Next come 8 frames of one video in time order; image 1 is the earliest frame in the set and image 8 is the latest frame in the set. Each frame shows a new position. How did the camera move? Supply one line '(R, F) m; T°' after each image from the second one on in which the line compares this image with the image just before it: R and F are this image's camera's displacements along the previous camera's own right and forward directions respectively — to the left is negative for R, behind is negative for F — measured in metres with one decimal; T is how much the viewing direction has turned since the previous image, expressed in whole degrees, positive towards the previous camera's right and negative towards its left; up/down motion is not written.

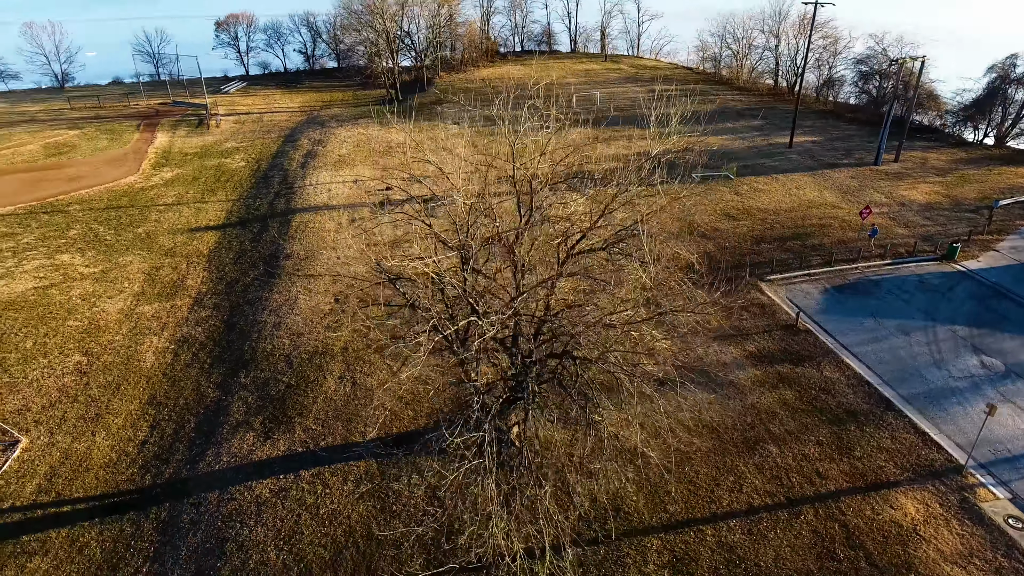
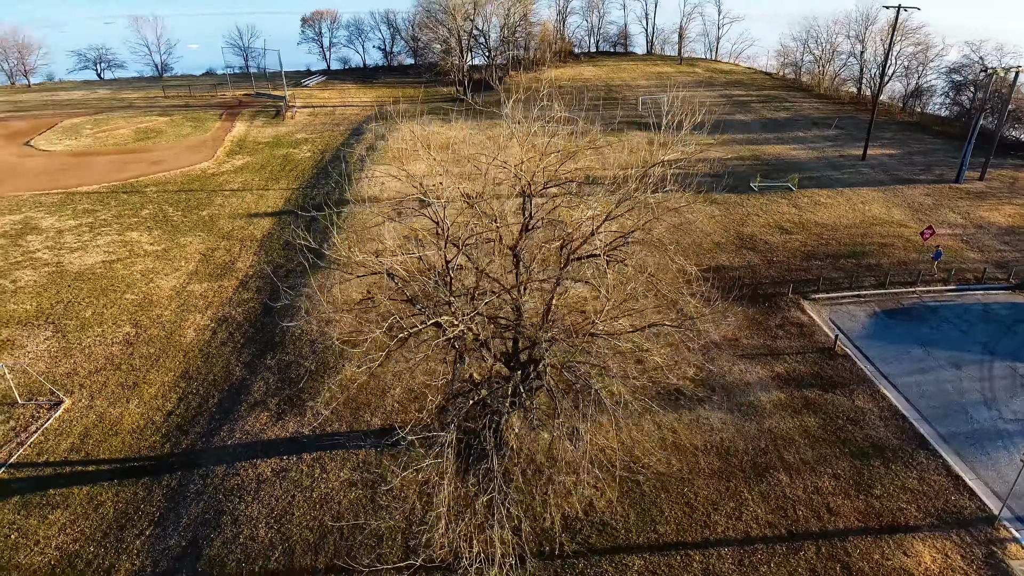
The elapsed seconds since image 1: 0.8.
(+1.3, +0.2) m; -7°
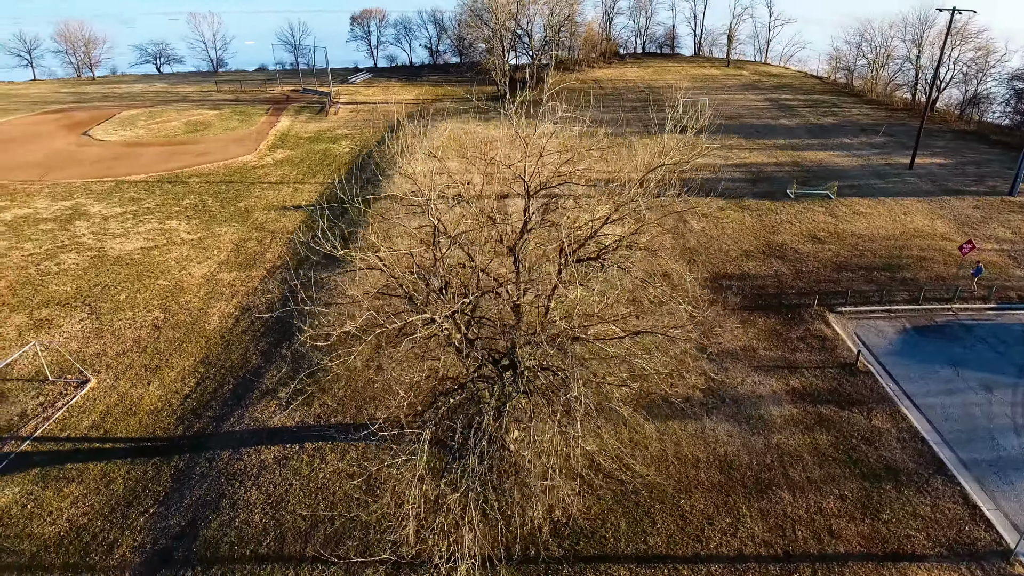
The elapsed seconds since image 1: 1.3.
(+0.8, +0.1) m; -4°
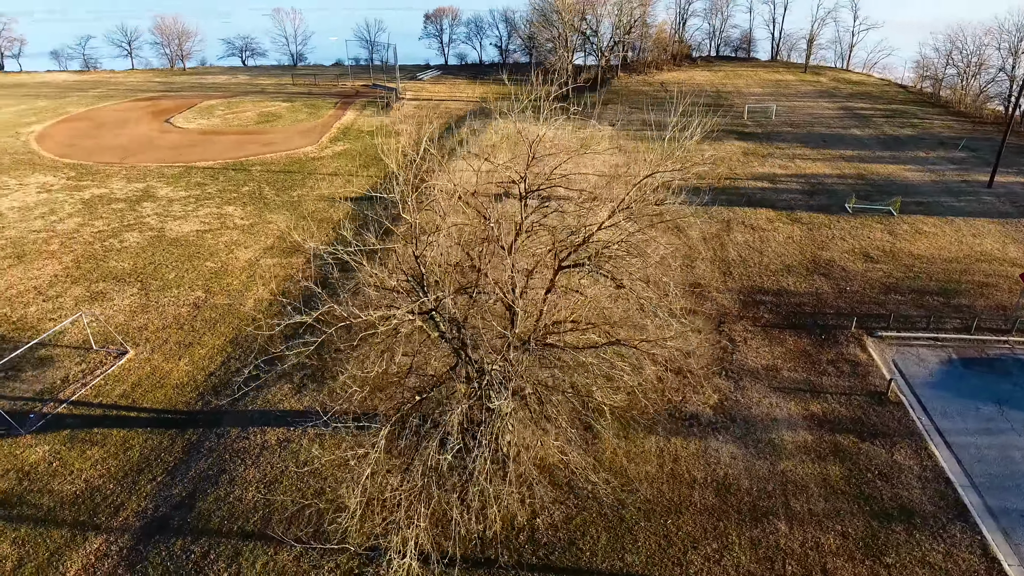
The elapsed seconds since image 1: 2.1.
(+1.3, +0.2) m; -6°
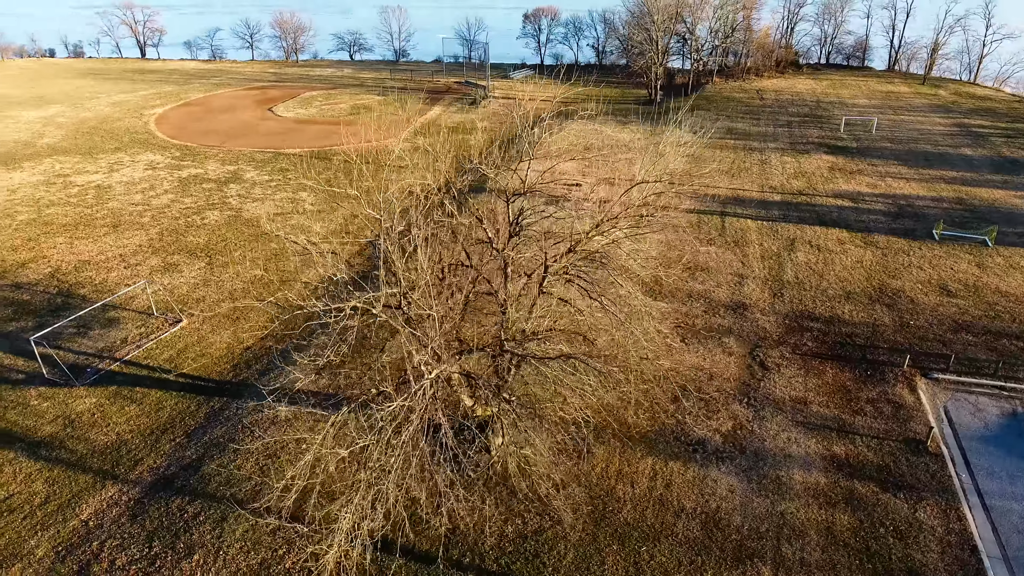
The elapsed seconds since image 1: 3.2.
(+1.8, +0.3) m; -9°
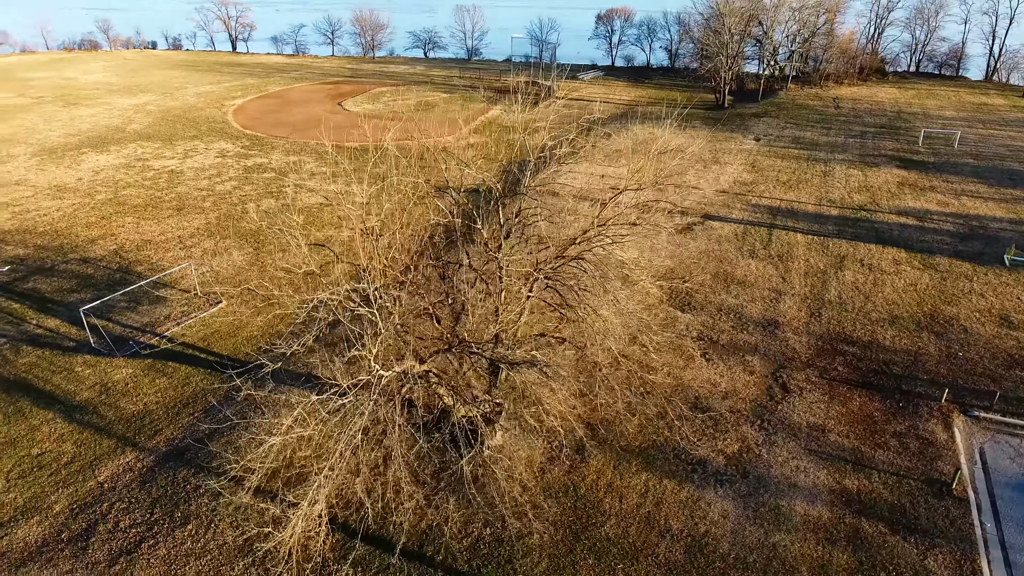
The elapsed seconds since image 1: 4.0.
(+1.3, +0.2) m; -7°
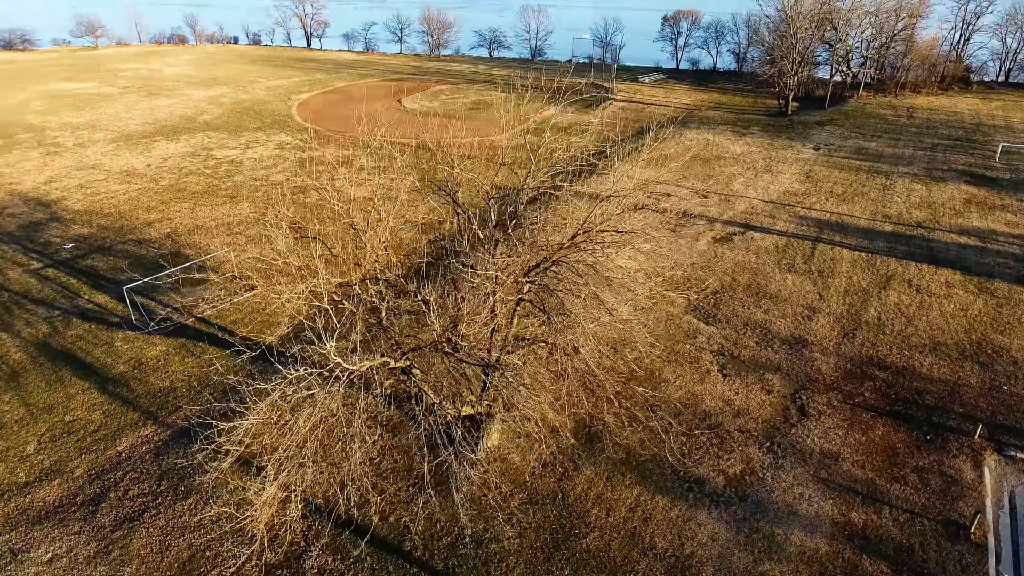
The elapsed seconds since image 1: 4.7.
(+1.1, +0.1) m; -6°
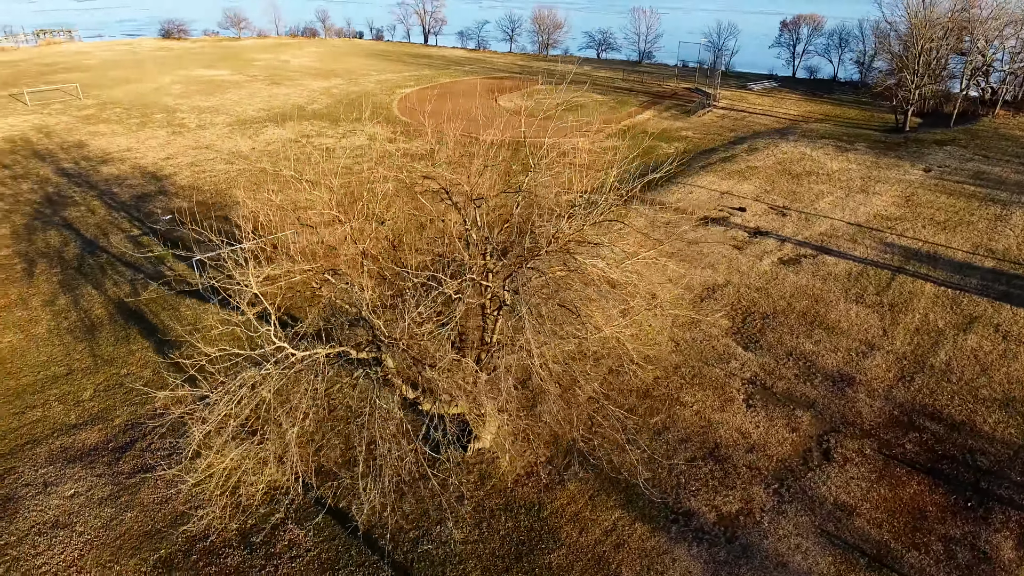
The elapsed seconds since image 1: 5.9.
(+1.9, +0.3) m; -10°
